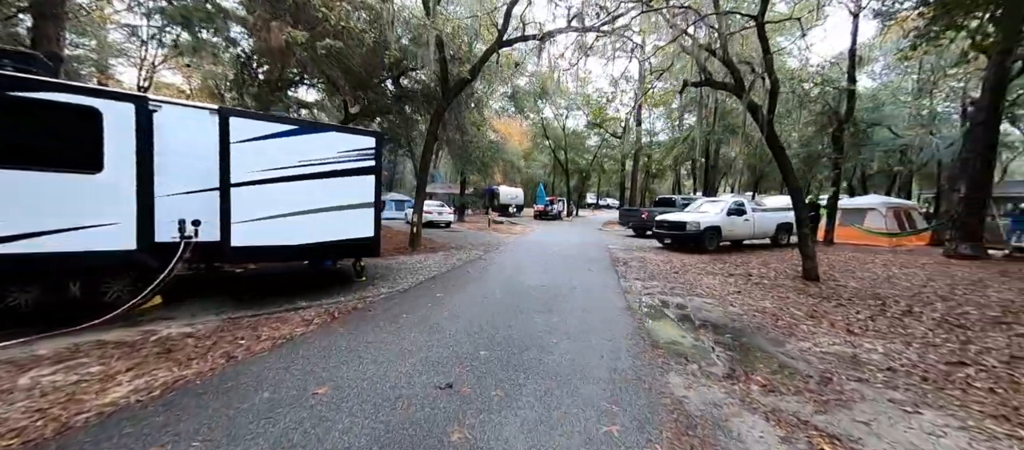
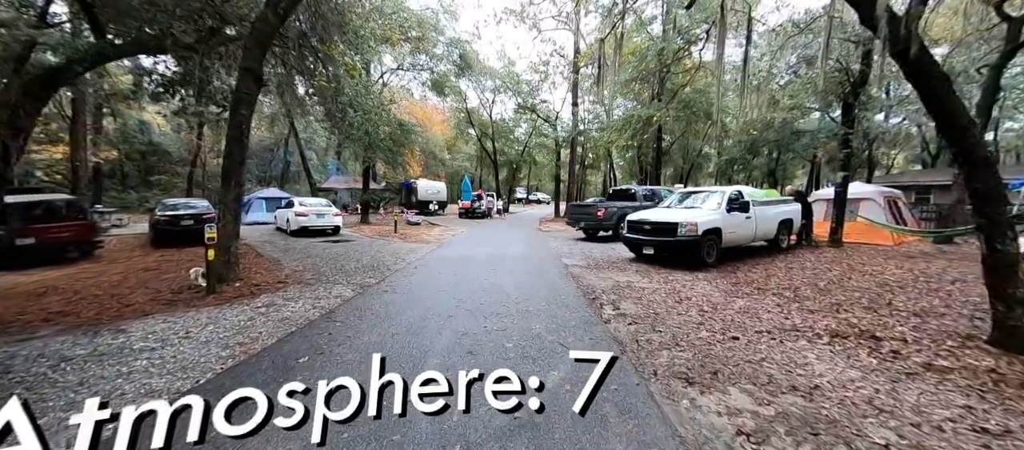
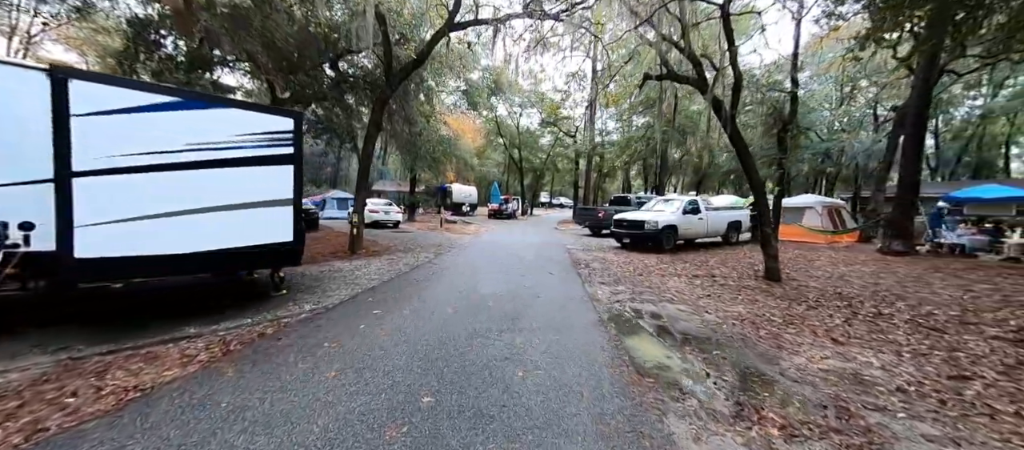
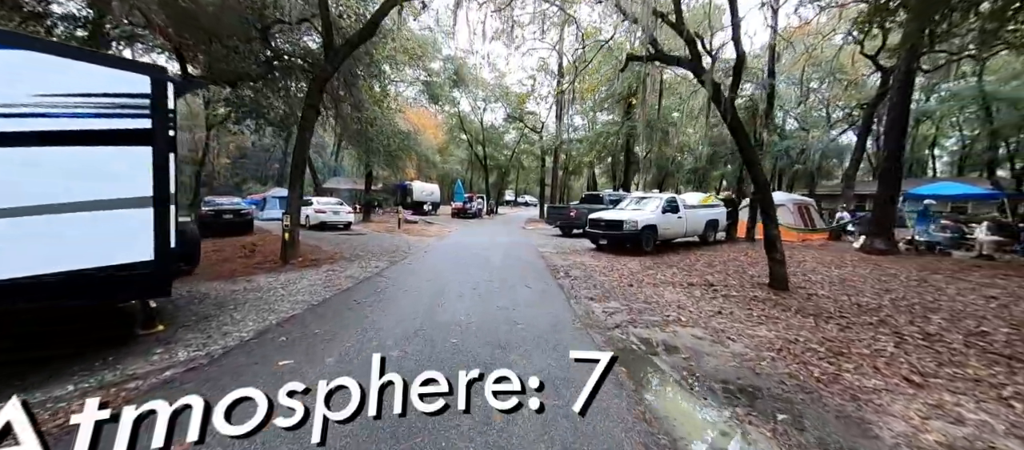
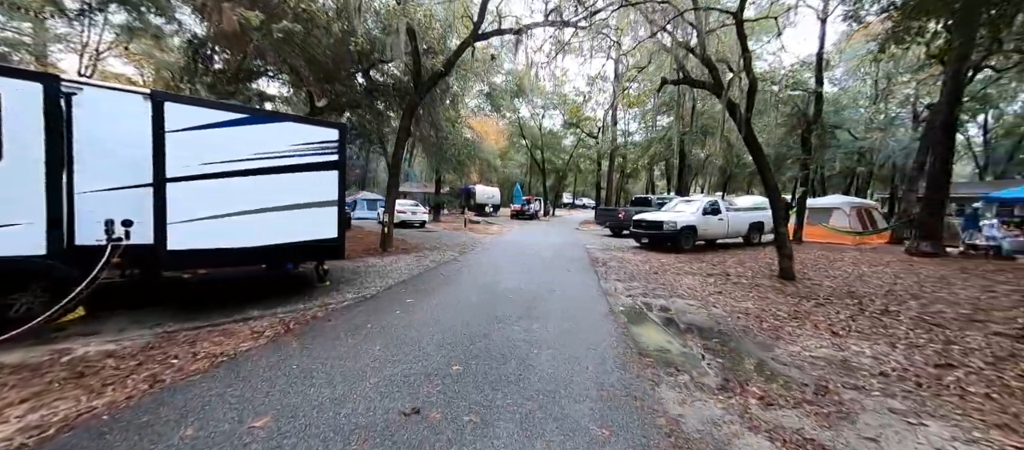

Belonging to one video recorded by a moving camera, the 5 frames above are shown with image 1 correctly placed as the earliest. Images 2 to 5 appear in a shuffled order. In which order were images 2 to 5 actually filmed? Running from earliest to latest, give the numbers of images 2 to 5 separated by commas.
5, 3, 4, 2
